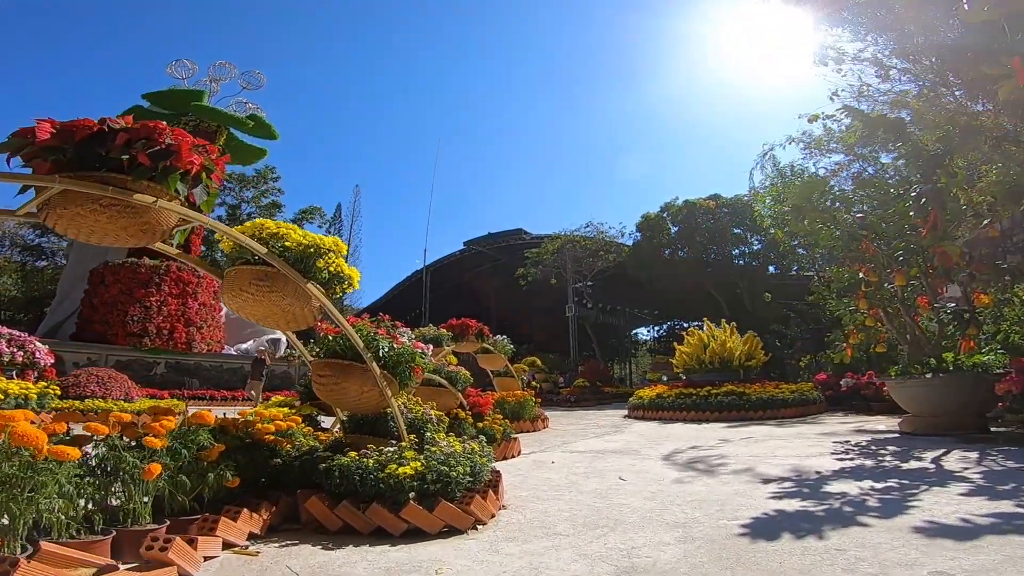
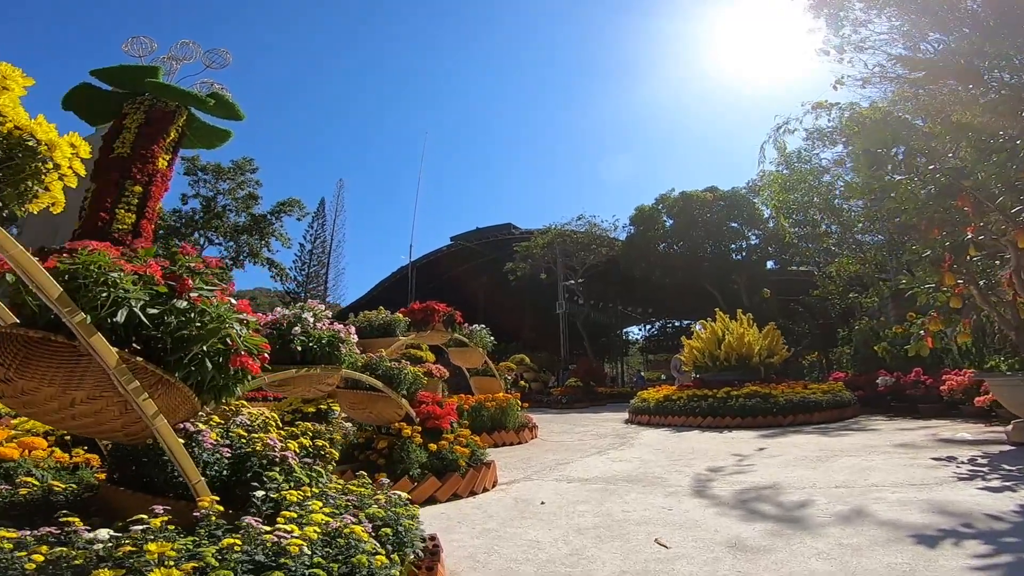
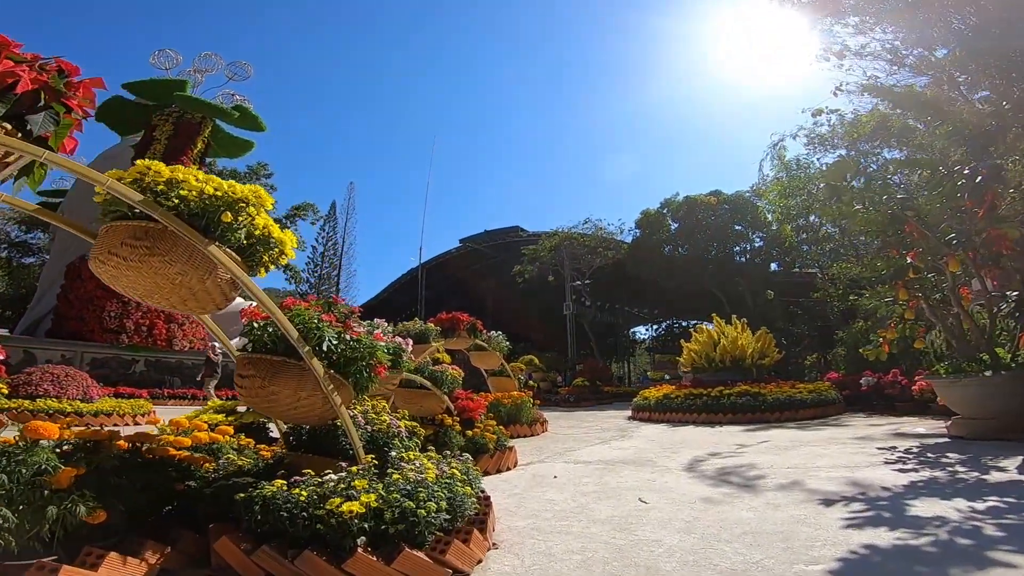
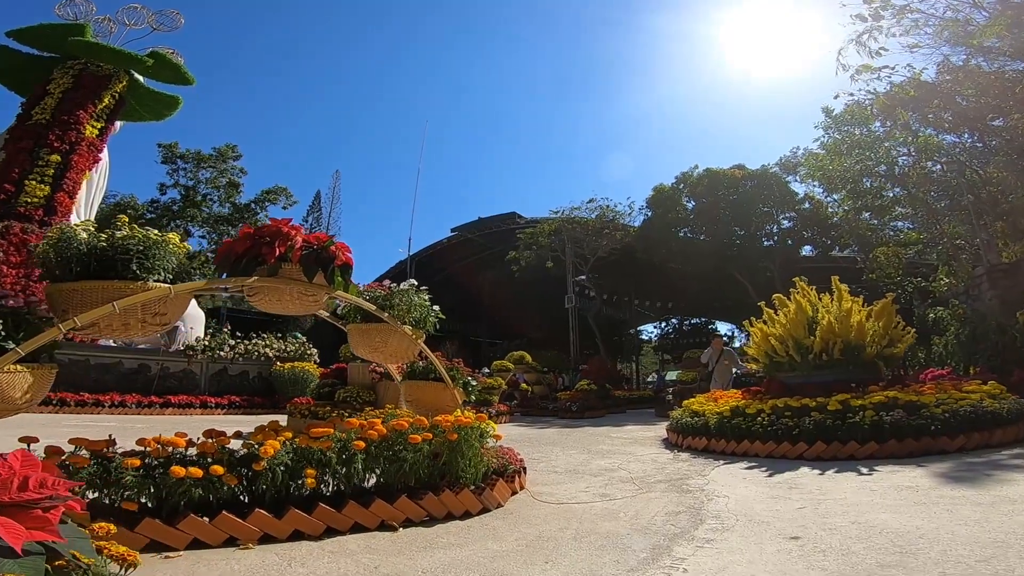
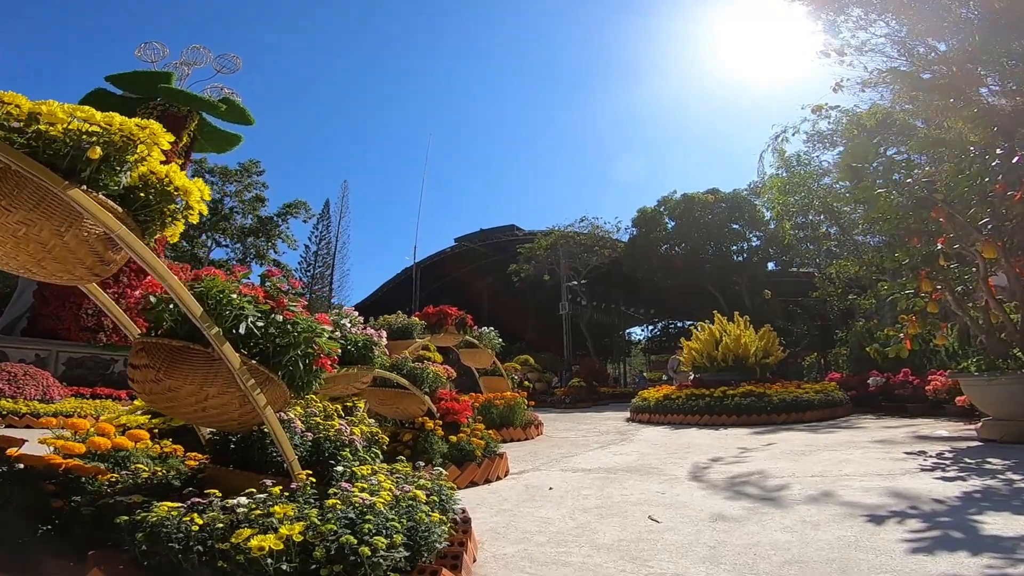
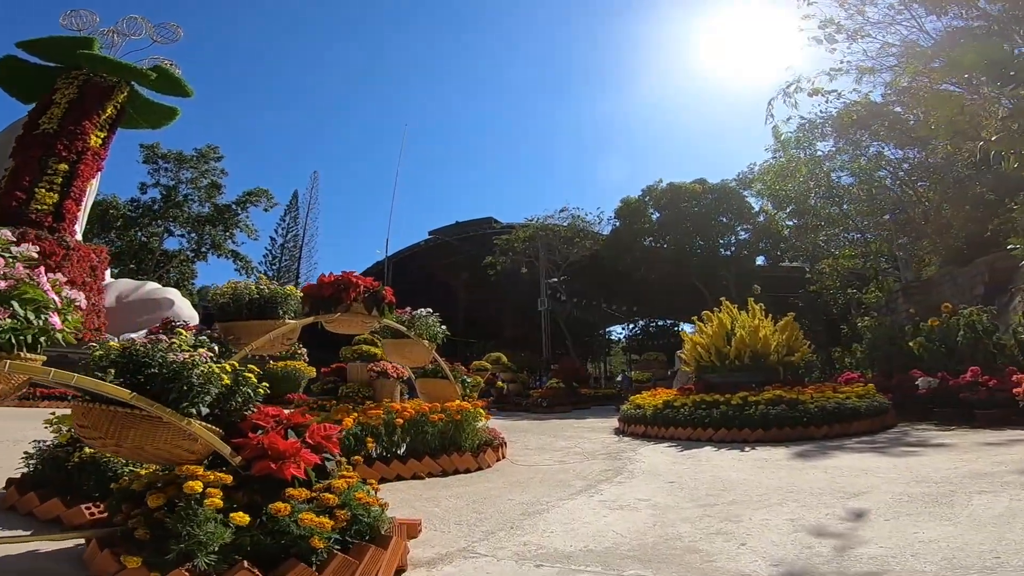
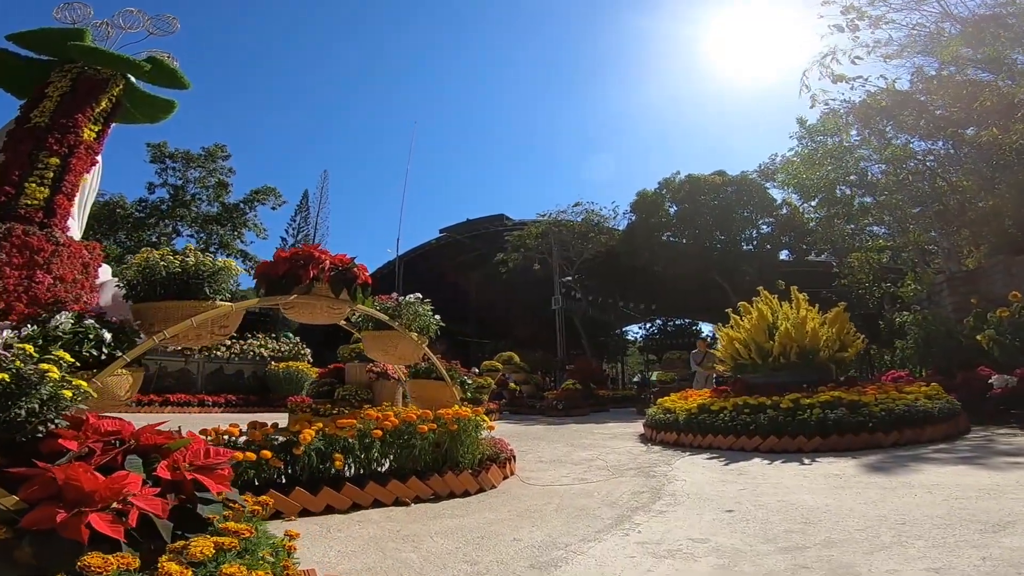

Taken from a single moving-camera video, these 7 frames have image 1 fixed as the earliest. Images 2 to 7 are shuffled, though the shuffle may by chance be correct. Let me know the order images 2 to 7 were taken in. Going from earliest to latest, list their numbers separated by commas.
3, 5, 2, 6, 7, 4
